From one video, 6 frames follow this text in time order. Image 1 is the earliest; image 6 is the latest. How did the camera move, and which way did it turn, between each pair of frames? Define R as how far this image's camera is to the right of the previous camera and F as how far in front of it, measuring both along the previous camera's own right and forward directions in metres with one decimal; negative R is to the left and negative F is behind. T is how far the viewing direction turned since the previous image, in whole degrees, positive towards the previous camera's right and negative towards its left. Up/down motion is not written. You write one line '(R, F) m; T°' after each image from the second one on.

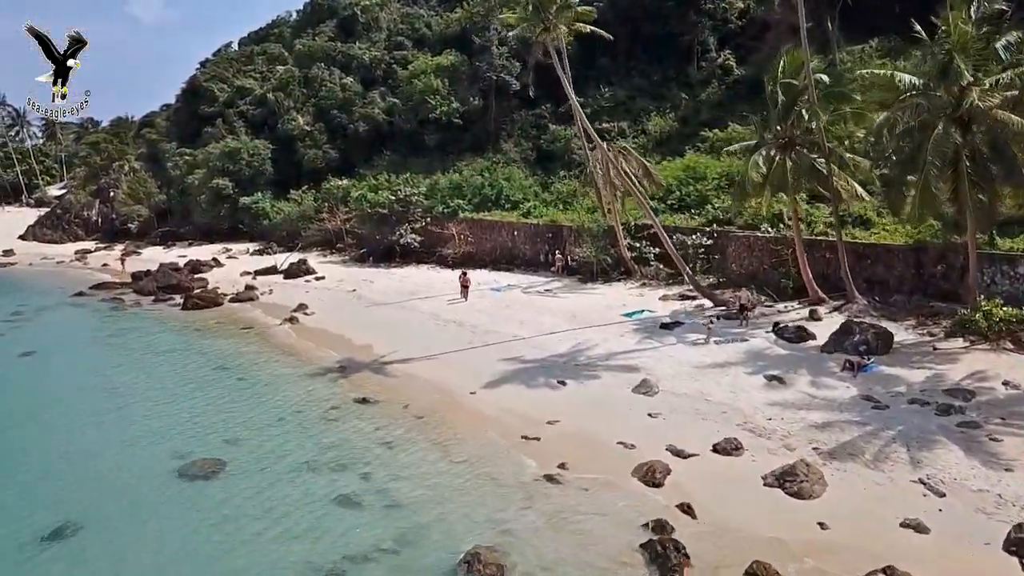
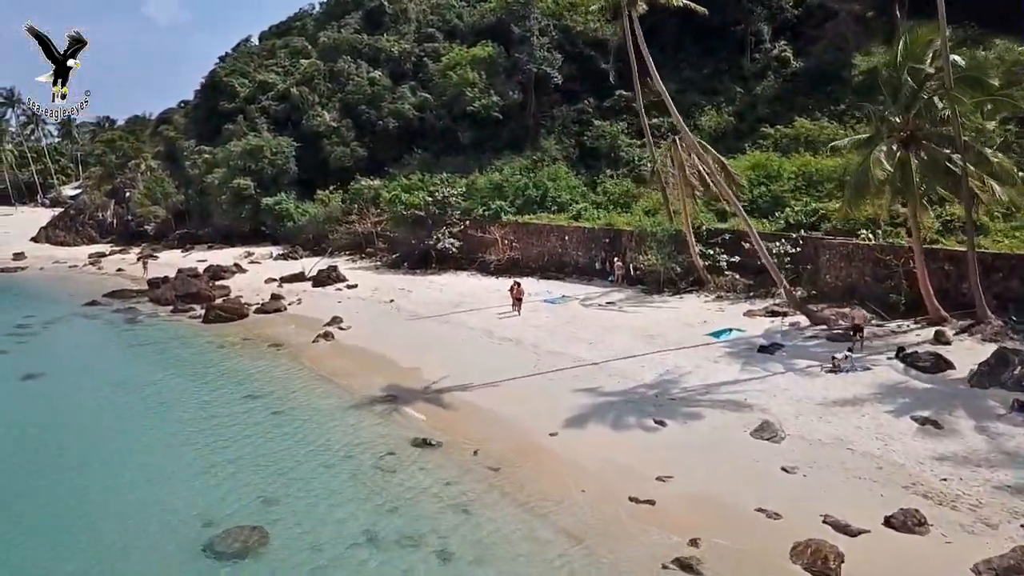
(-1.4, +3.3) m; -1°
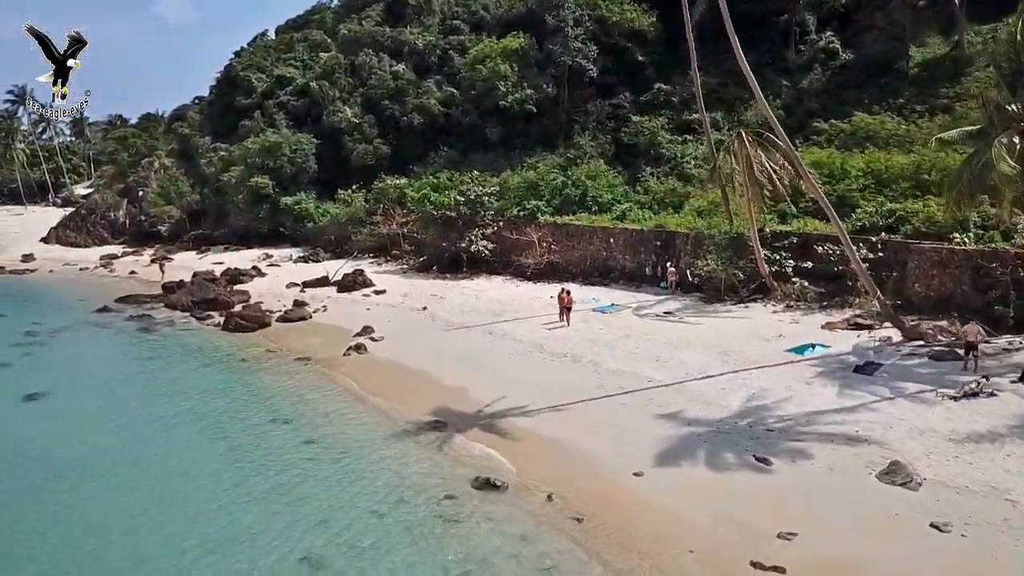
(-1.1, +2.4) m; -1°
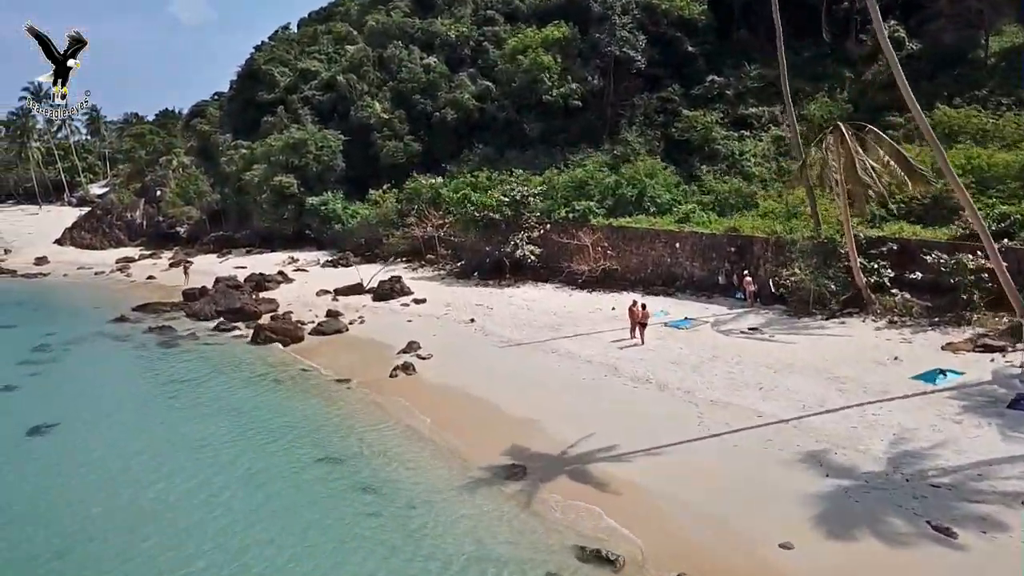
(-1.3, +2.8) m; -1°
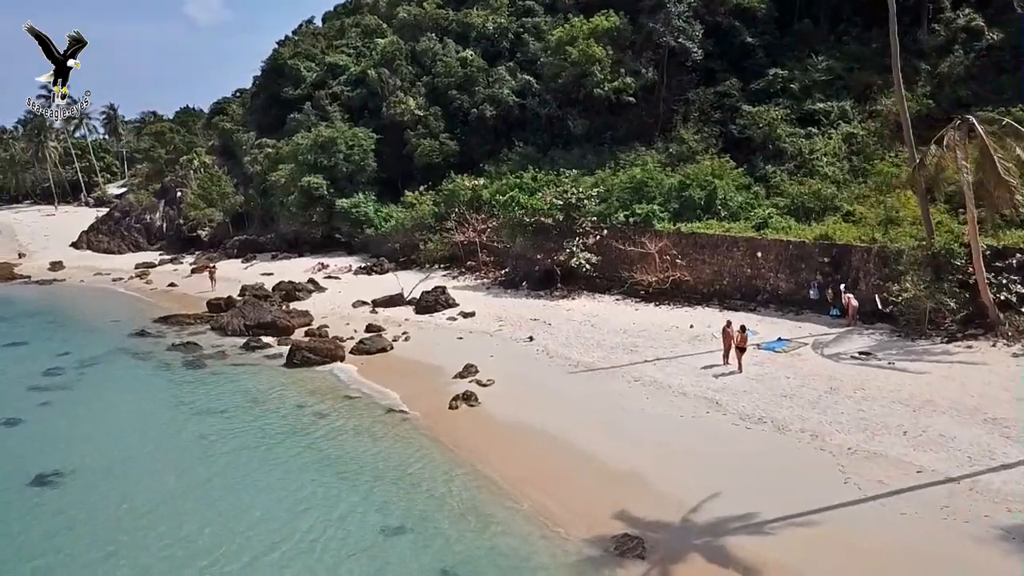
(-1.4, +2.9) m; -1°
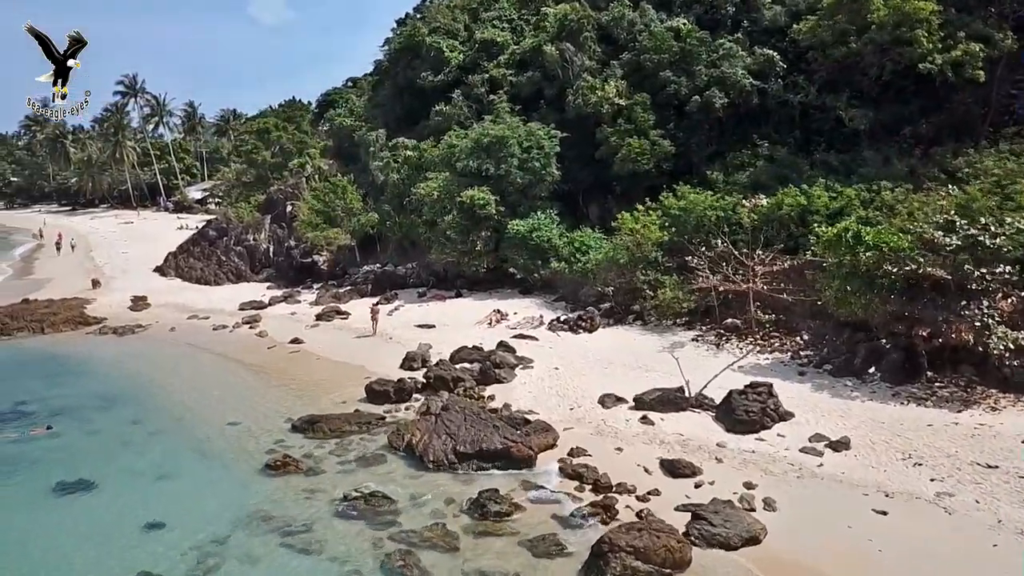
(-6.2, +11.5) m; -4°
